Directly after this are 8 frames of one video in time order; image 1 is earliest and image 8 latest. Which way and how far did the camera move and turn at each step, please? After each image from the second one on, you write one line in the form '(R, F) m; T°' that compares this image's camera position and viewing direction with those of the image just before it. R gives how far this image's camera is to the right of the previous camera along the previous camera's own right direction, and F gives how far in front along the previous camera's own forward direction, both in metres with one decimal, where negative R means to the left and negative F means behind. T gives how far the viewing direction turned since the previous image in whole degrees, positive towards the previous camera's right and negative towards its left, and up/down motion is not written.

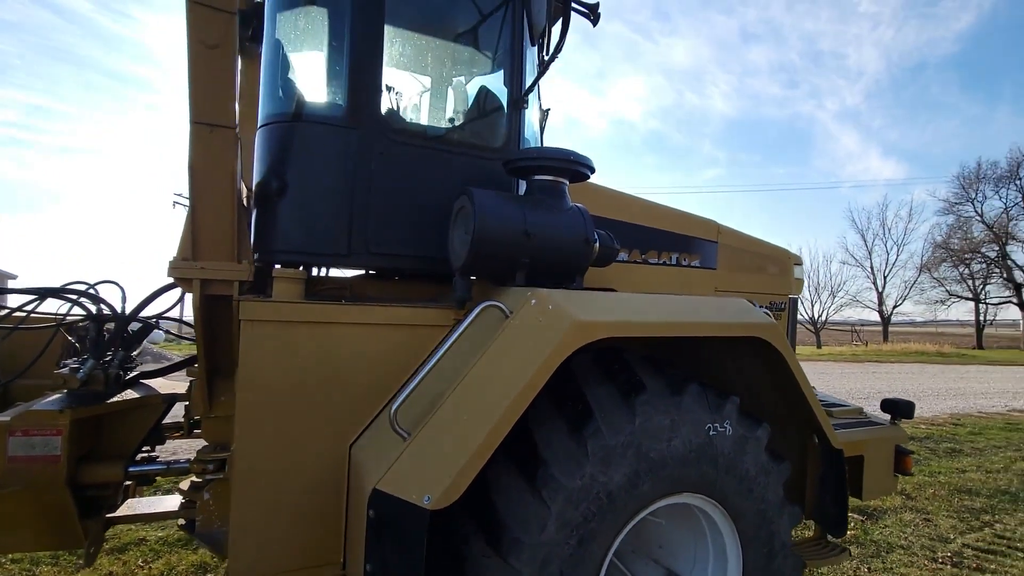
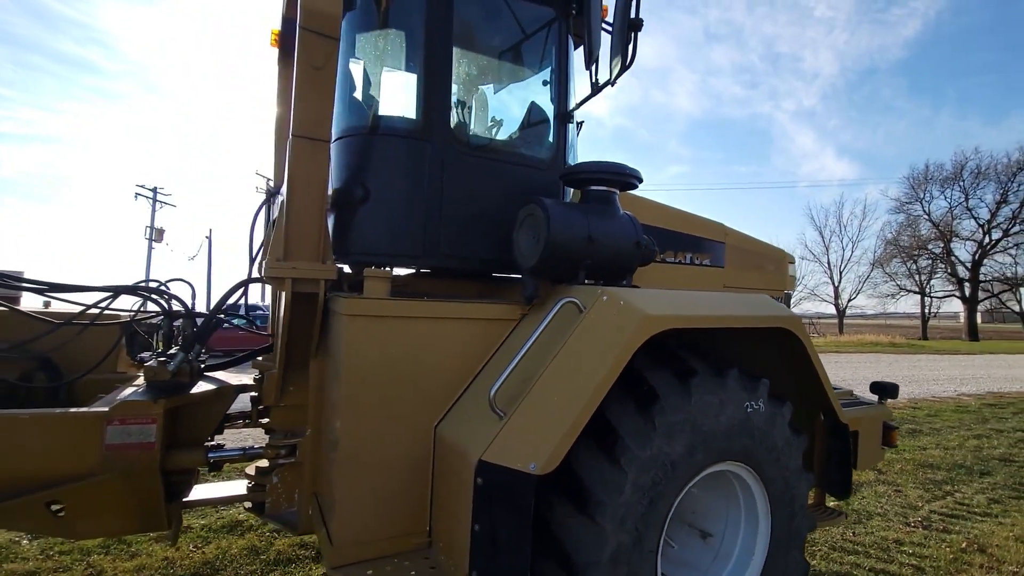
(-0.4, -0.2) m; +4°
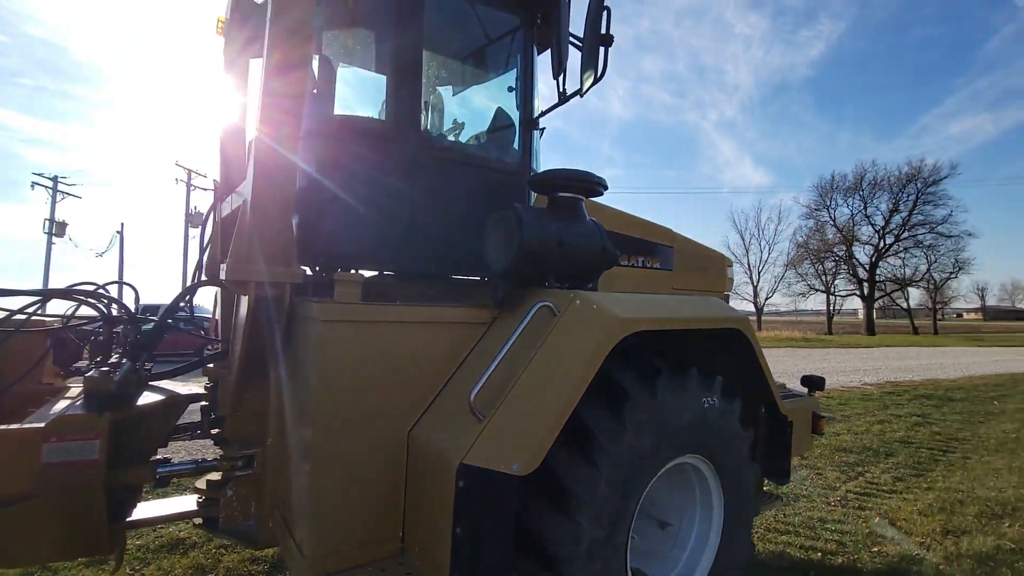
(-0.2, 0.0) m; +7°
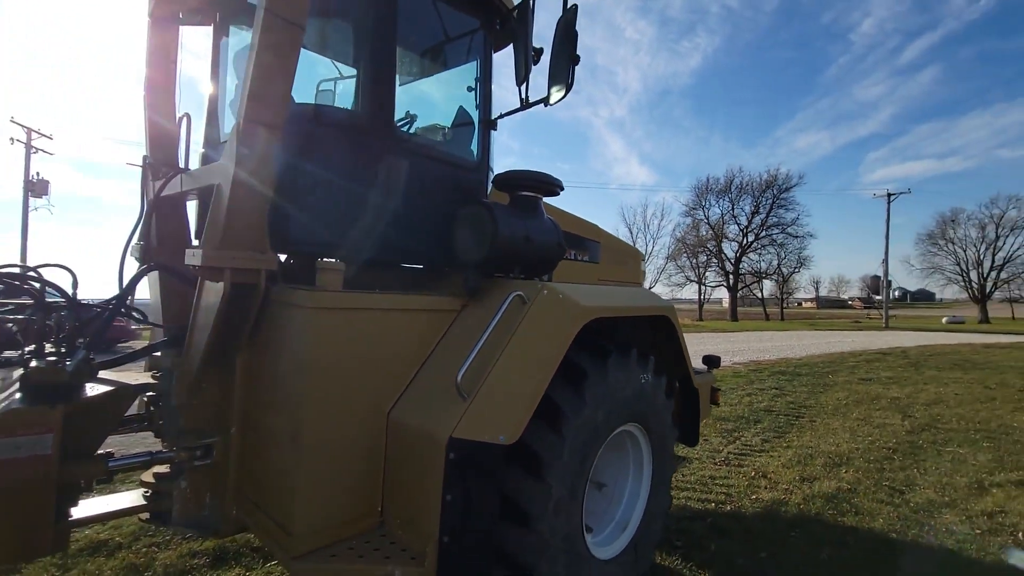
(-0.3, -0.2) m; +12°
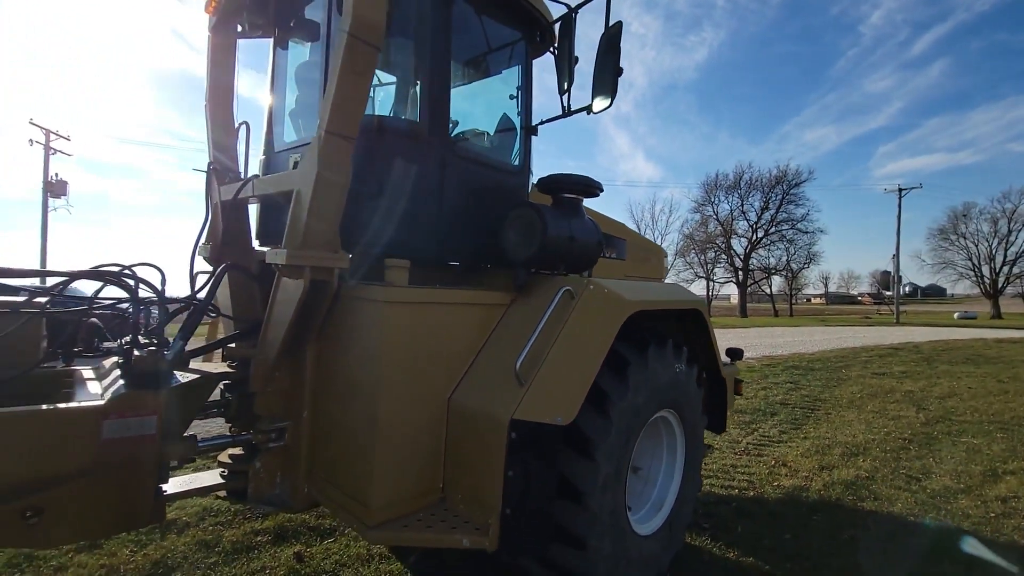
(-0.2, -0.2) m; -1°
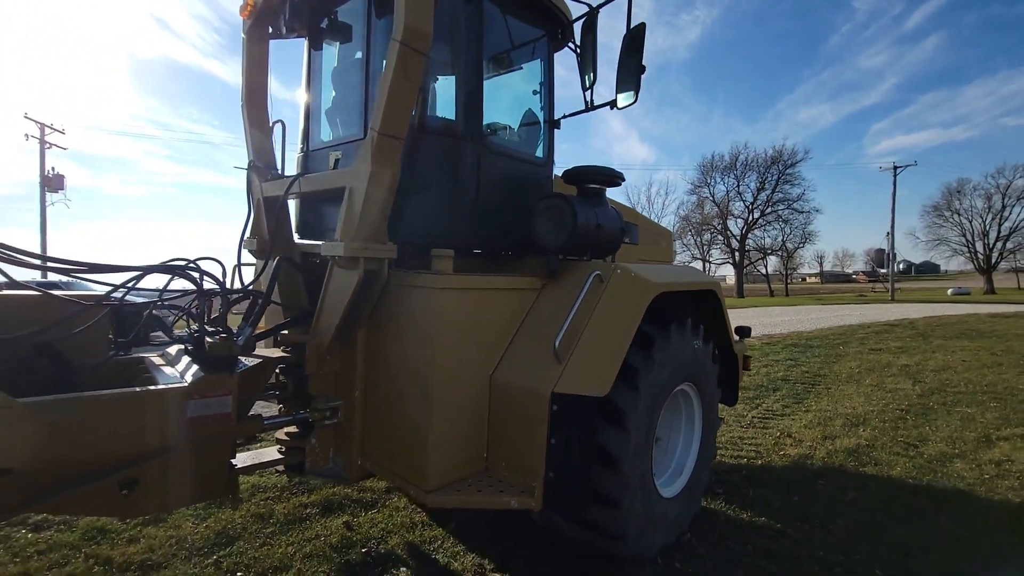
(-0.2, -0.2) m; 0°
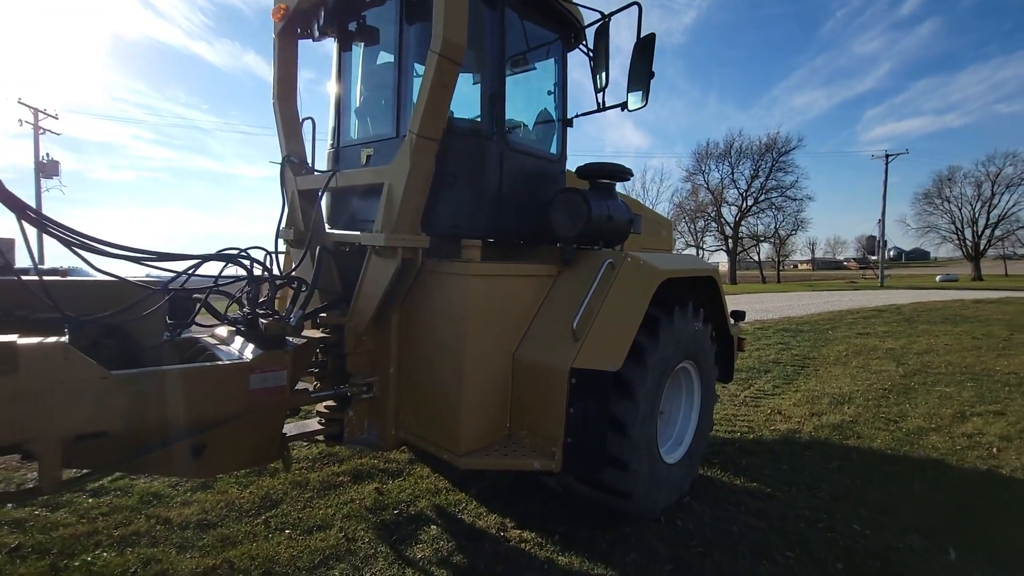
(-0.2, -0.3) m; +1°
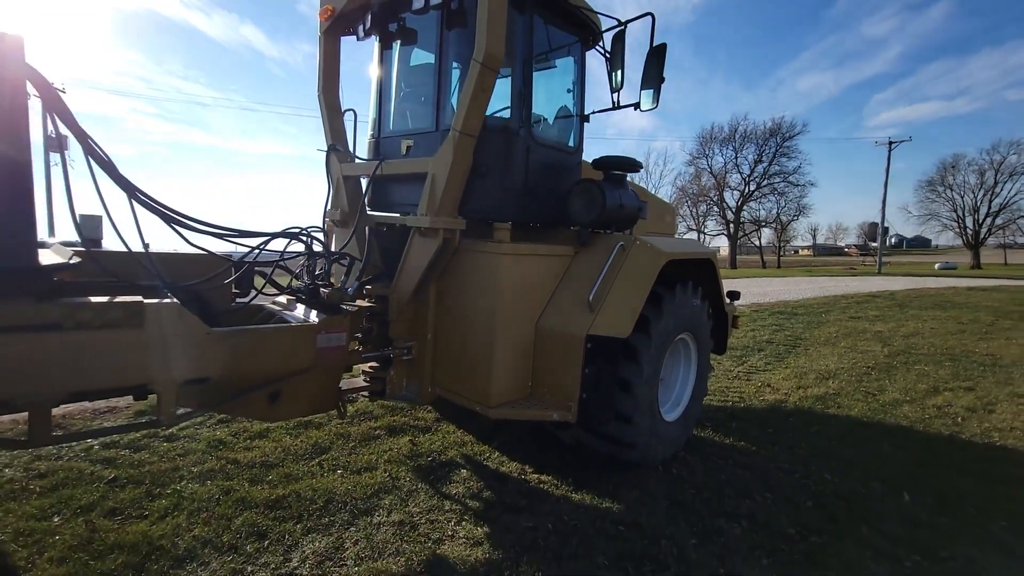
(-0.2, -0.4) m; 0°
